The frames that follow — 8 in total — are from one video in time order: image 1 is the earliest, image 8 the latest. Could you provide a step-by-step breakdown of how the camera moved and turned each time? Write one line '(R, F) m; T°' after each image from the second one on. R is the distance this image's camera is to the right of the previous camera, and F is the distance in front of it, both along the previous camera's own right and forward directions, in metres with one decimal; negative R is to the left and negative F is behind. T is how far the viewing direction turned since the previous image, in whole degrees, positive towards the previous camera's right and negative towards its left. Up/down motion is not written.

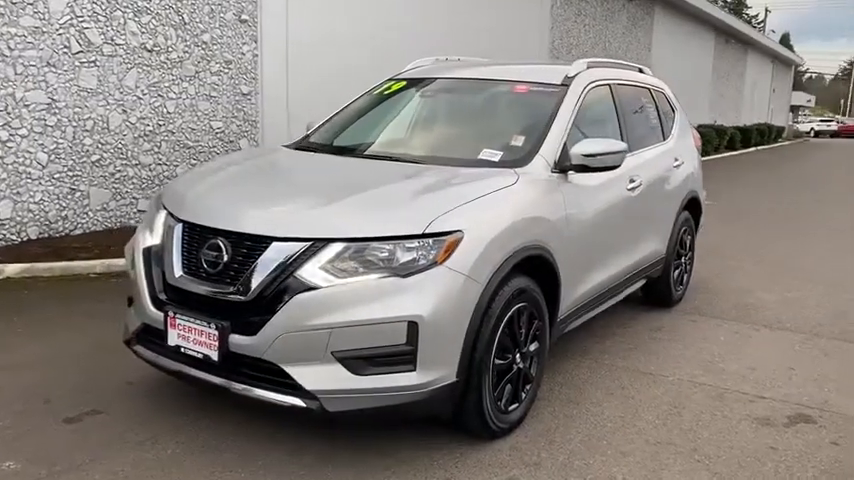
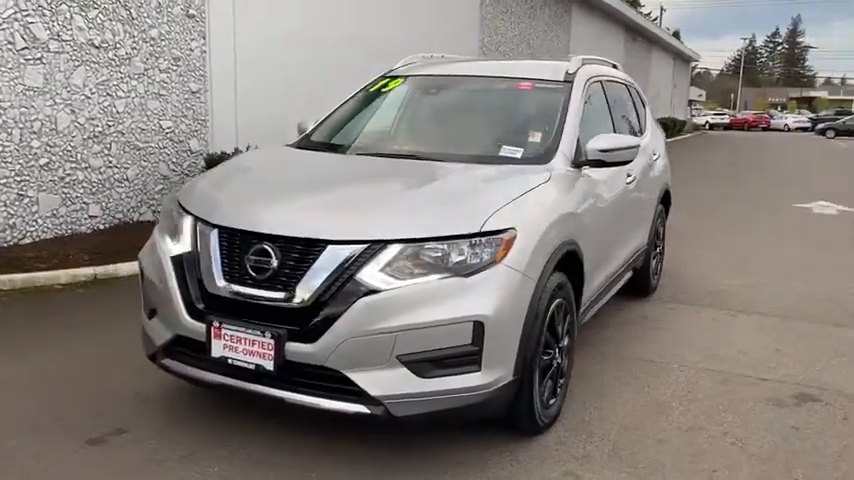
(-0.6, +0.1) m; +7°
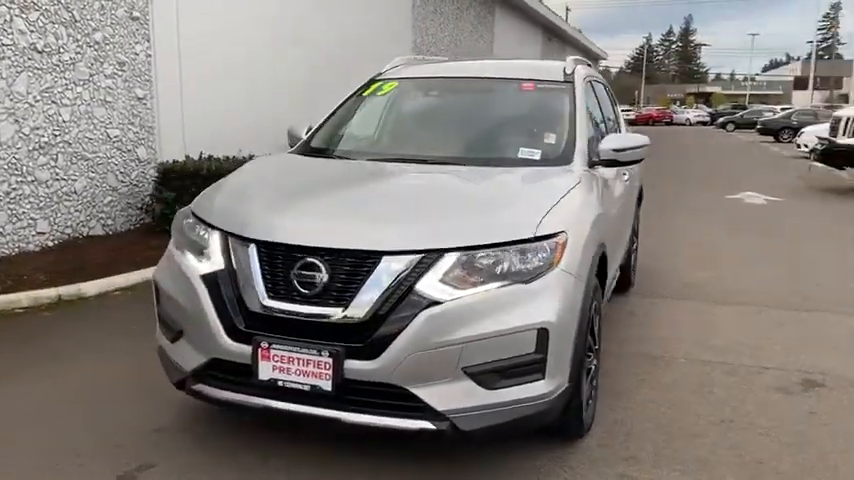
(-0.6, +0.1) m; +7°
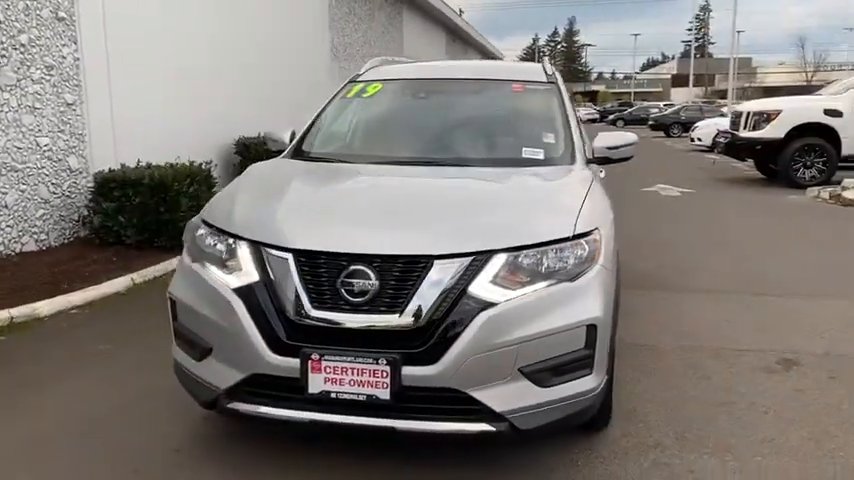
(-0.6, +0.1) m; +8°
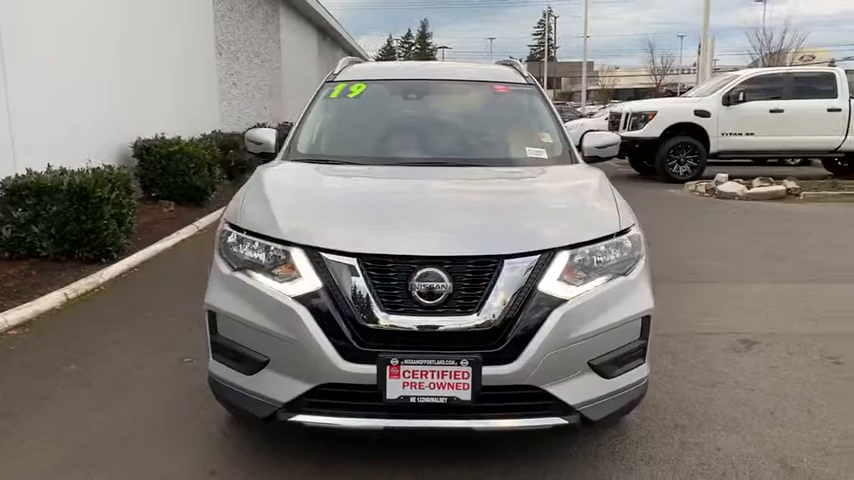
(-0.8, +0.1) m; +11°
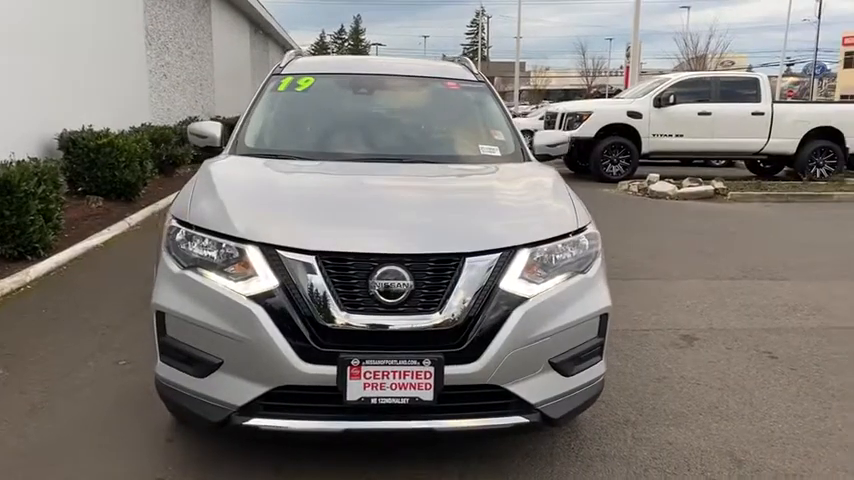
(-0.1, +0.1) m; +5°
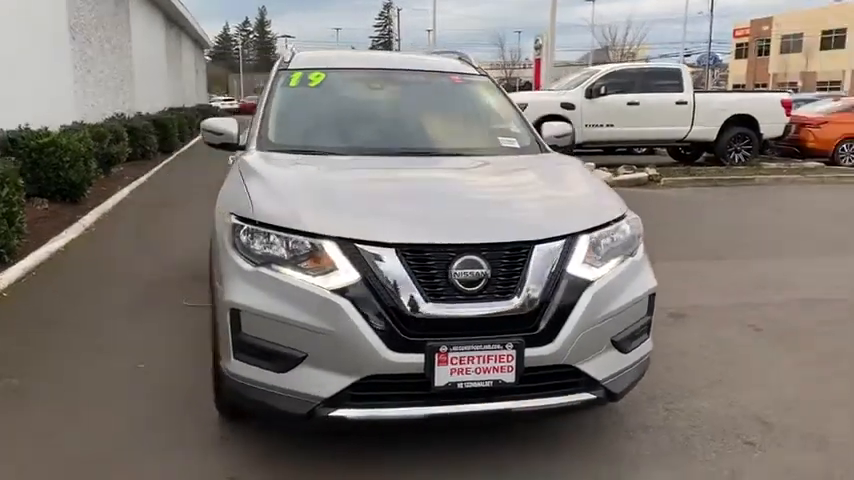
(-0.6, -0.1) m; +7°
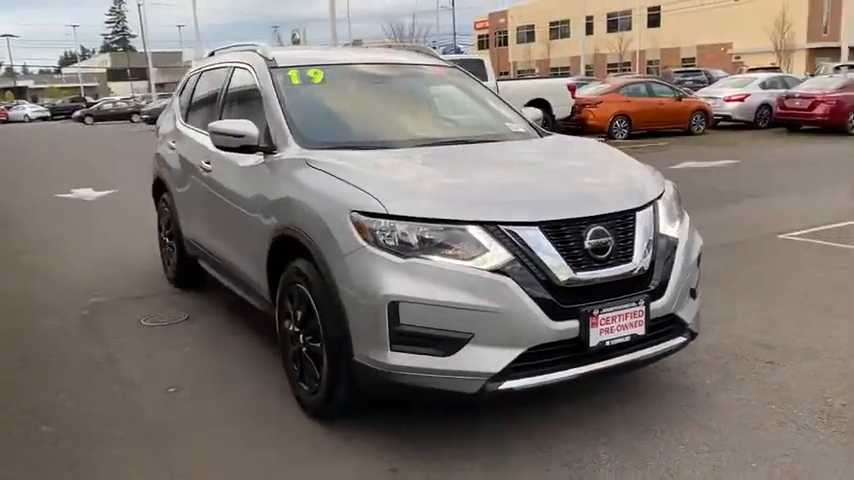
(-1.6, +0.1) m; +18°
